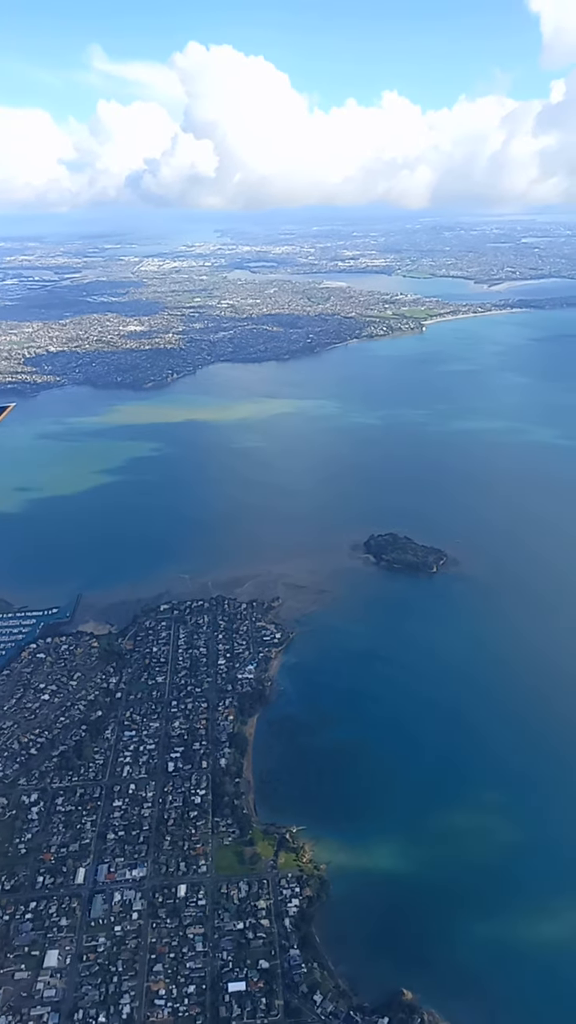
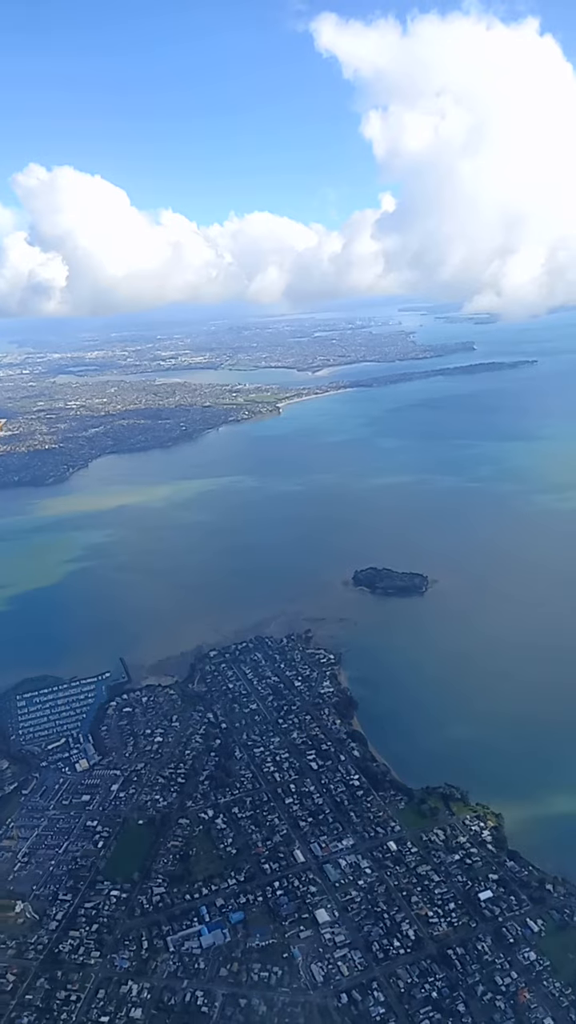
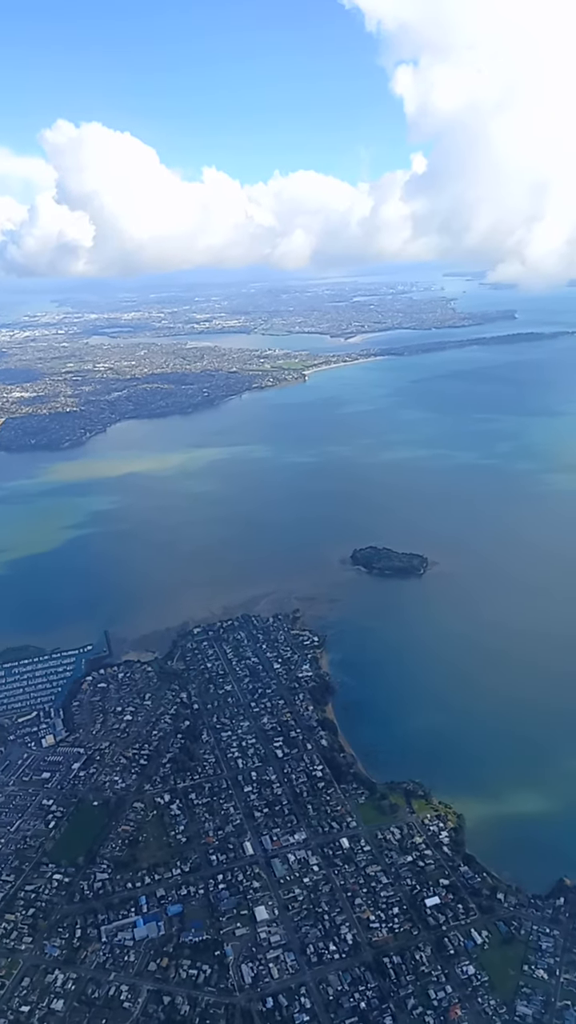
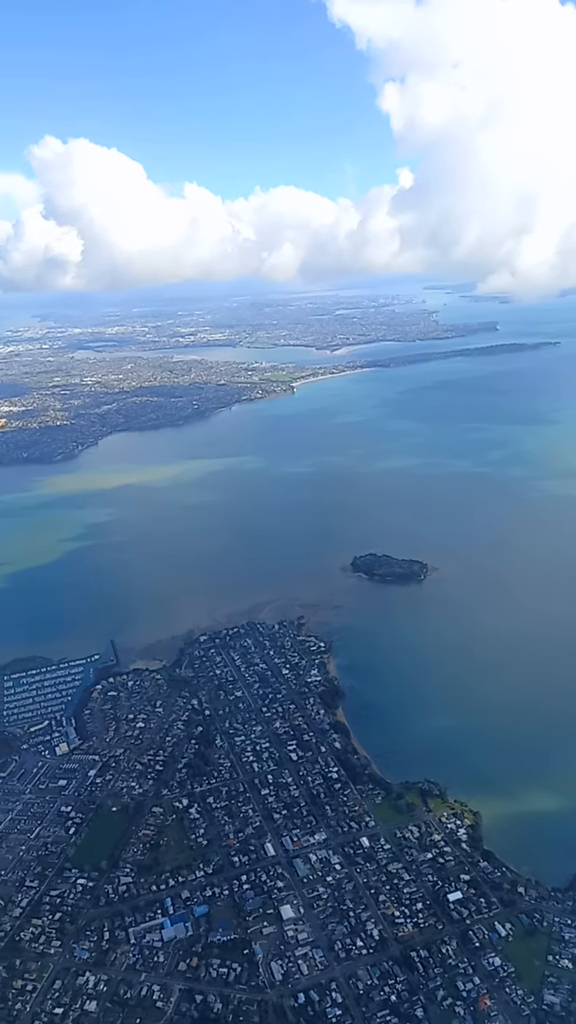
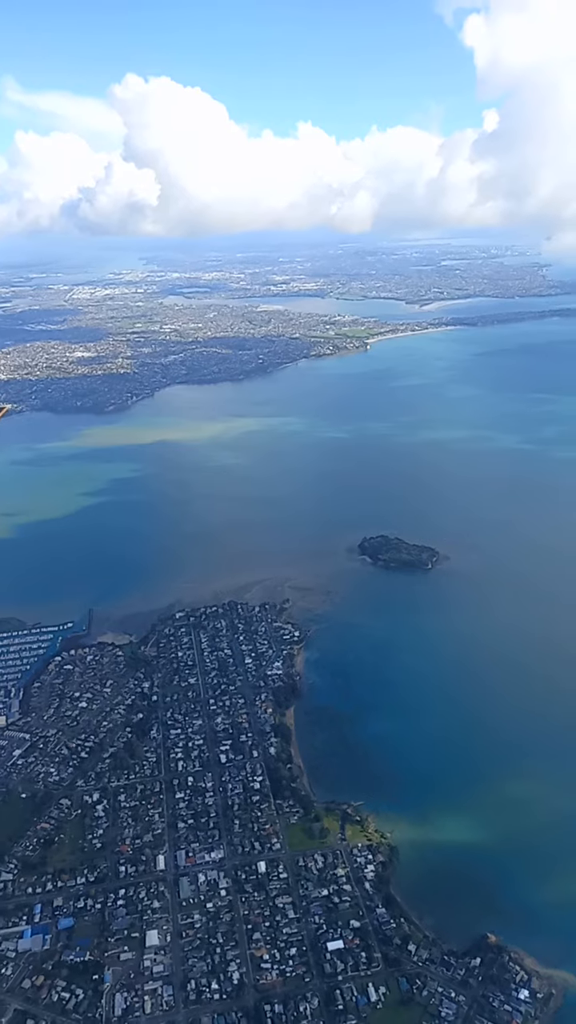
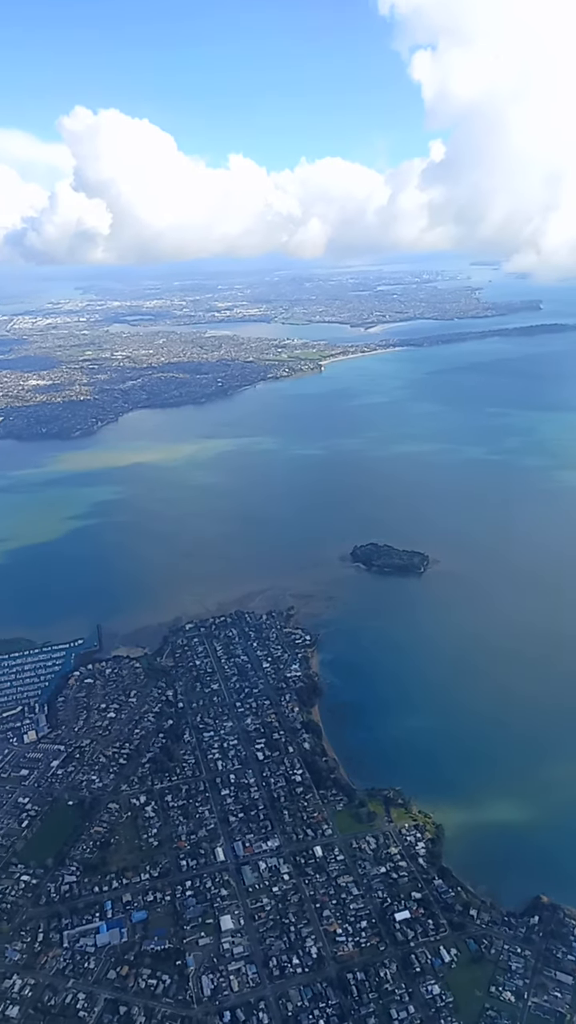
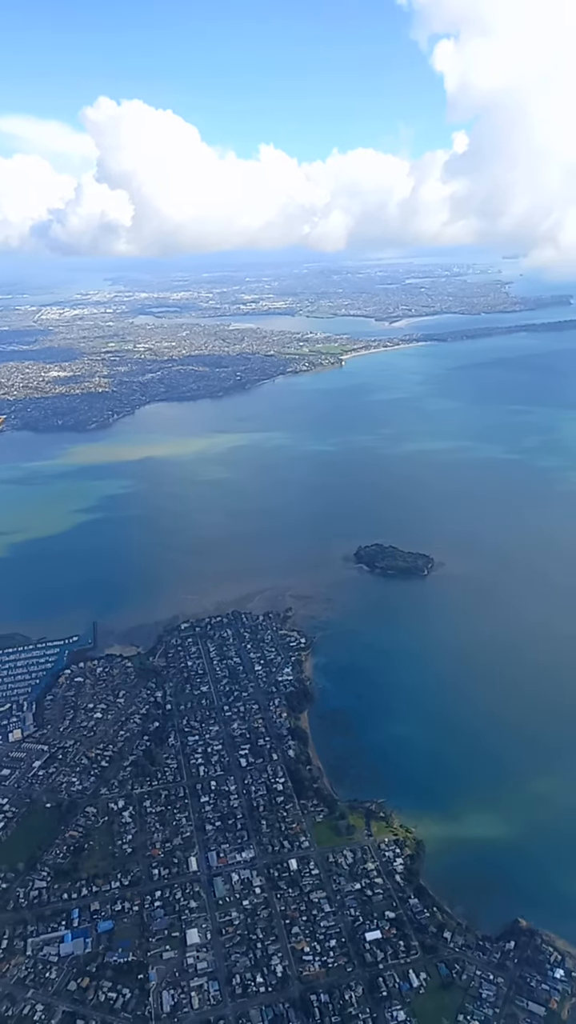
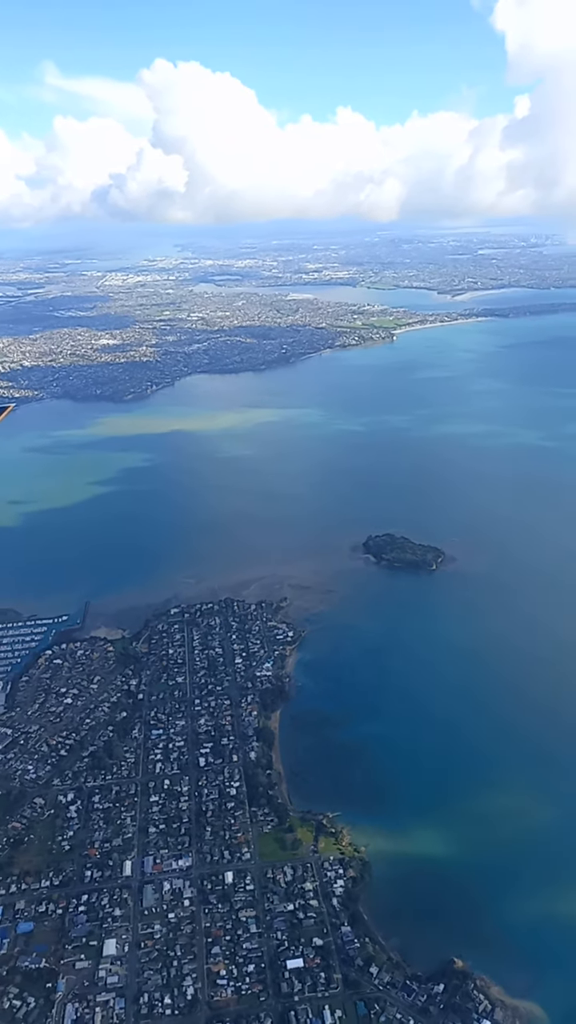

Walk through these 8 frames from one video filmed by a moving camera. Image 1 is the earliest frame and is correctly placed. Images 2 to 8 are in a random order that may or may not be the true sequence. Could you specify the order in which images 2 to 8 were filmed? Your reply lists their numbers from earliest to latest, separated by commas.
8, 5, 7, 6, 3, 4, 2
